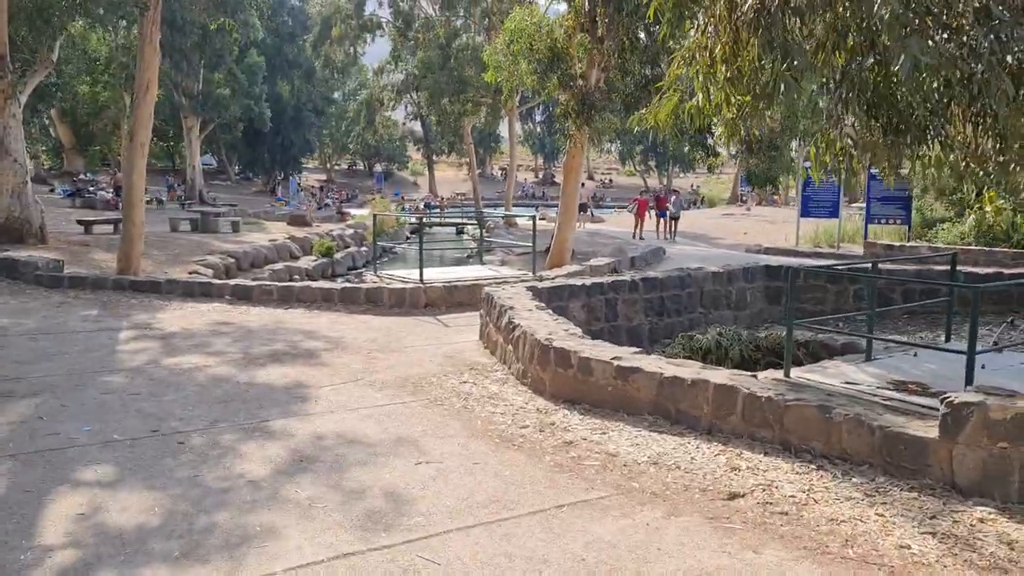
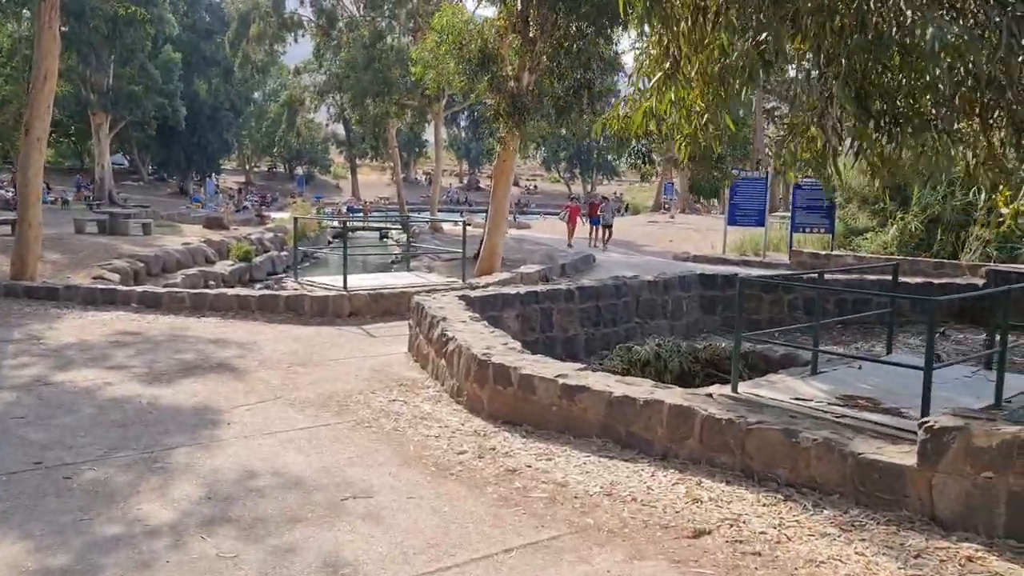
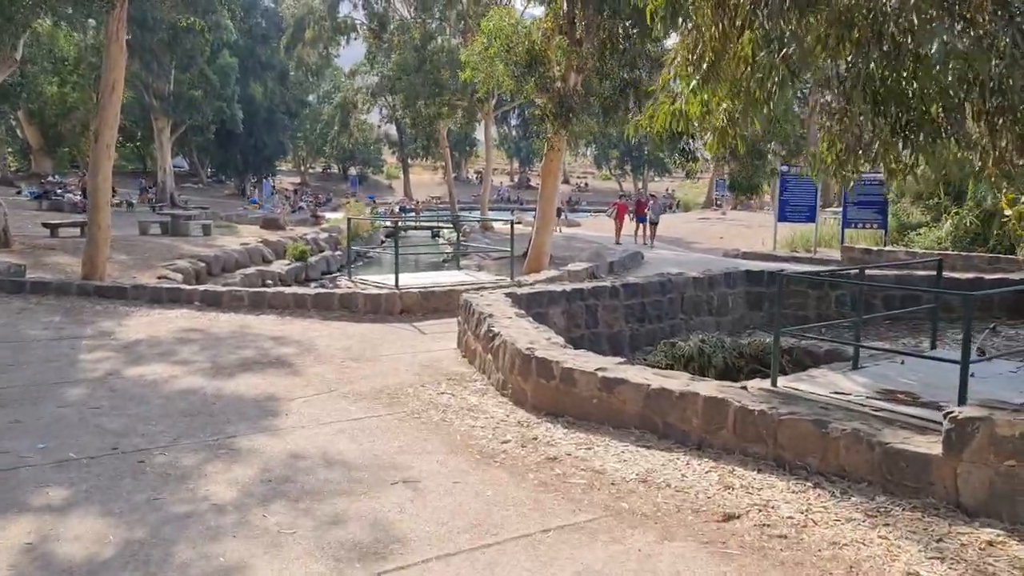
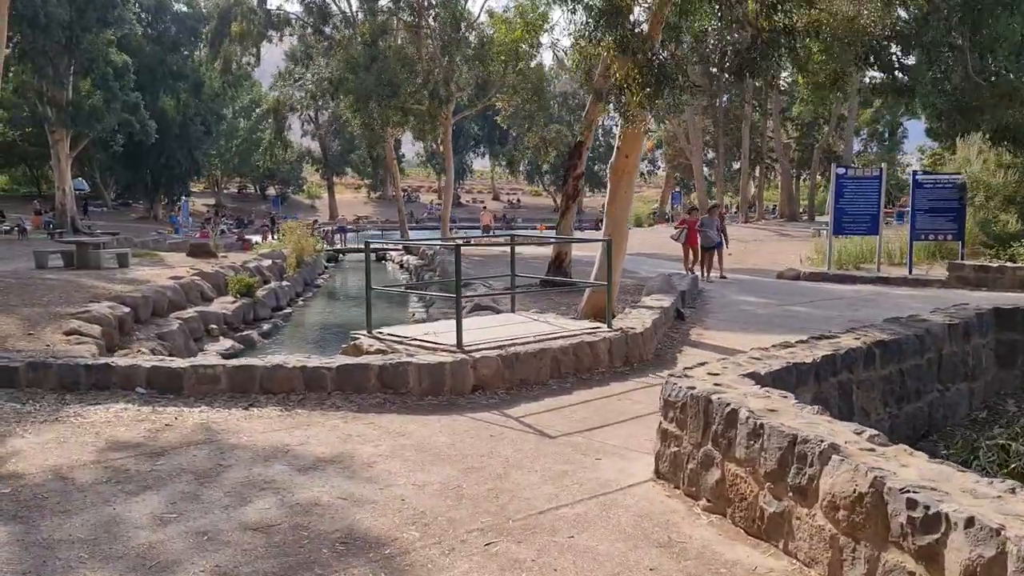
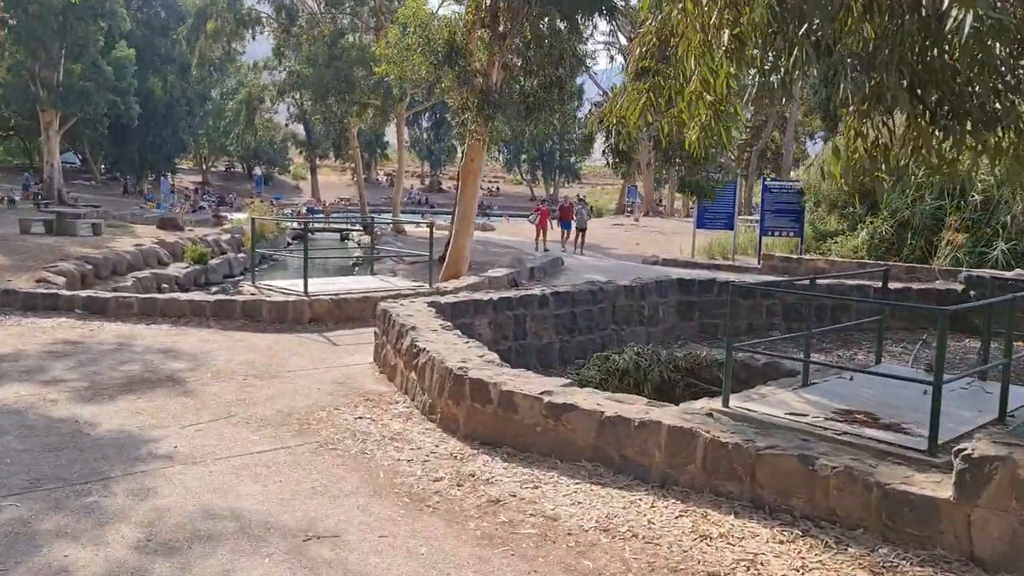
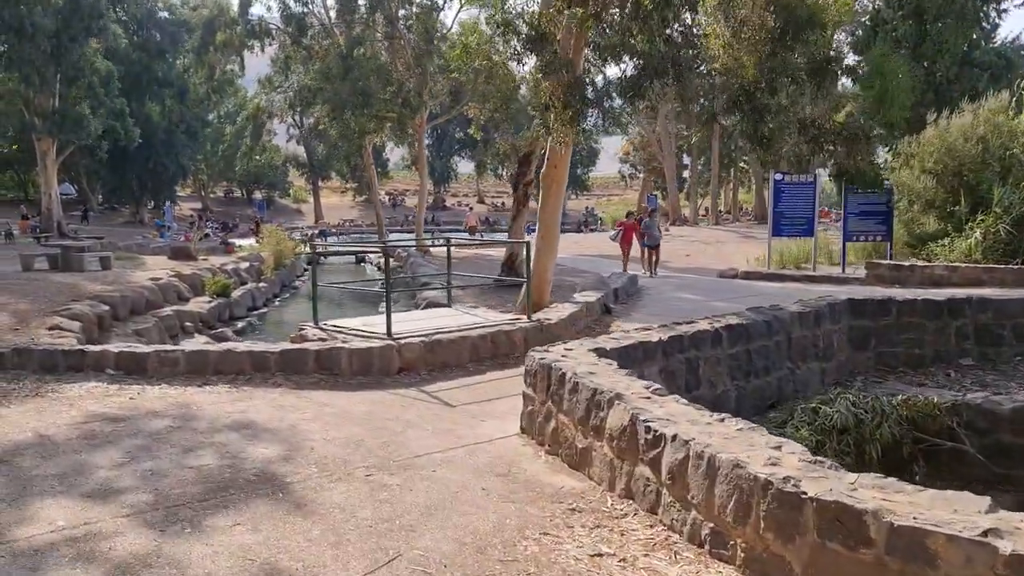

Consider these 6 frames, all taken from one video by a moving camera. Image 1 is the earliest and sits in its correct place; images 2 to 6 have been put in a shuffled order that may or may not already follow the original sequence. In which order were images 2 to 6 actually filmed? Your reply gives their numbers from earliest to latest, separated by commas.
3, 2, 5, 6, 4
